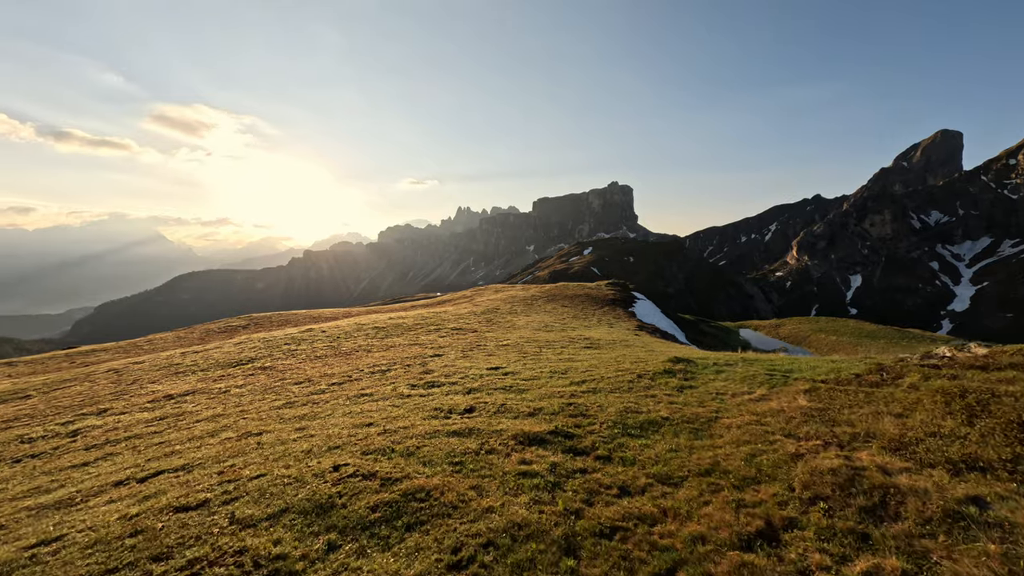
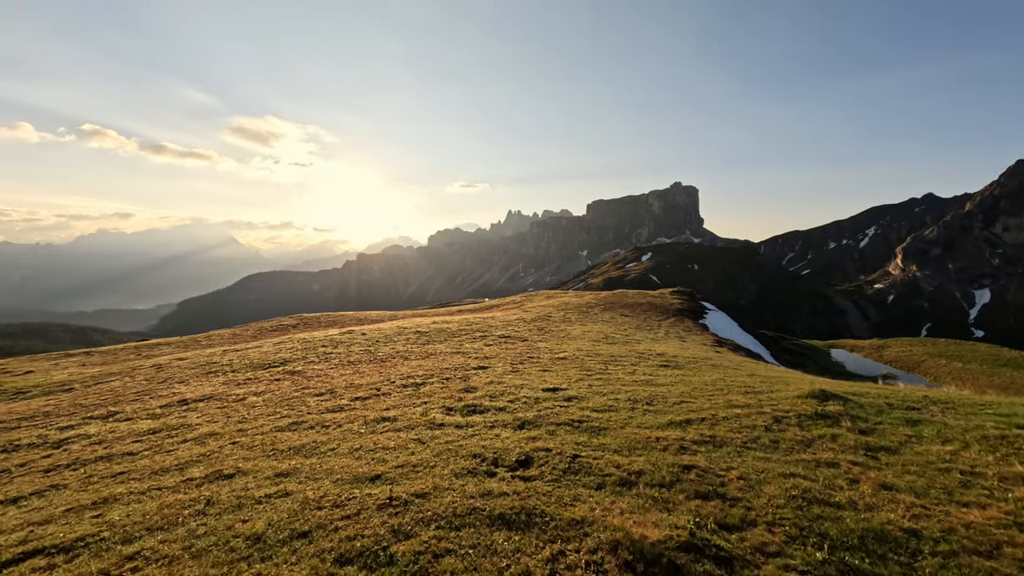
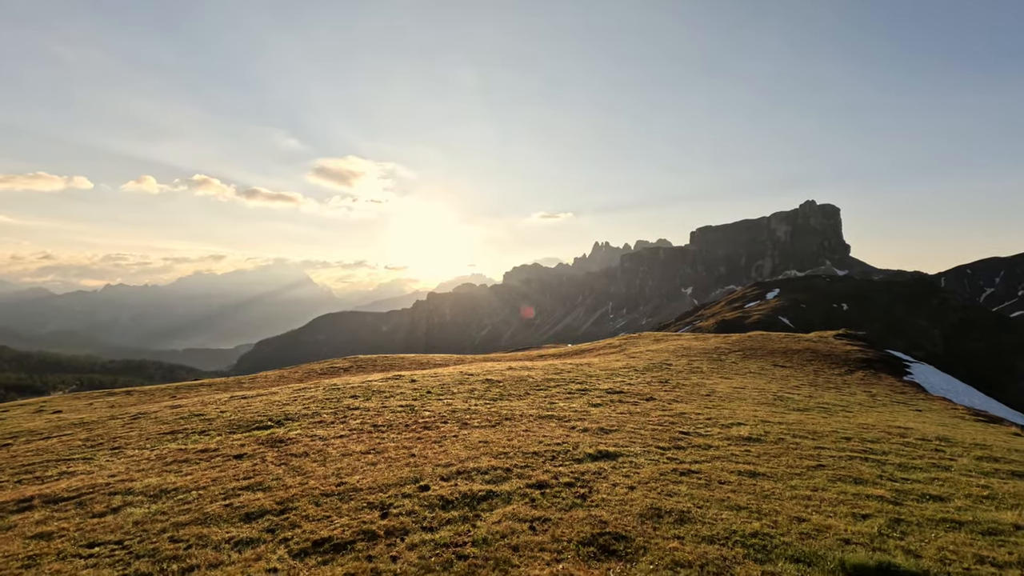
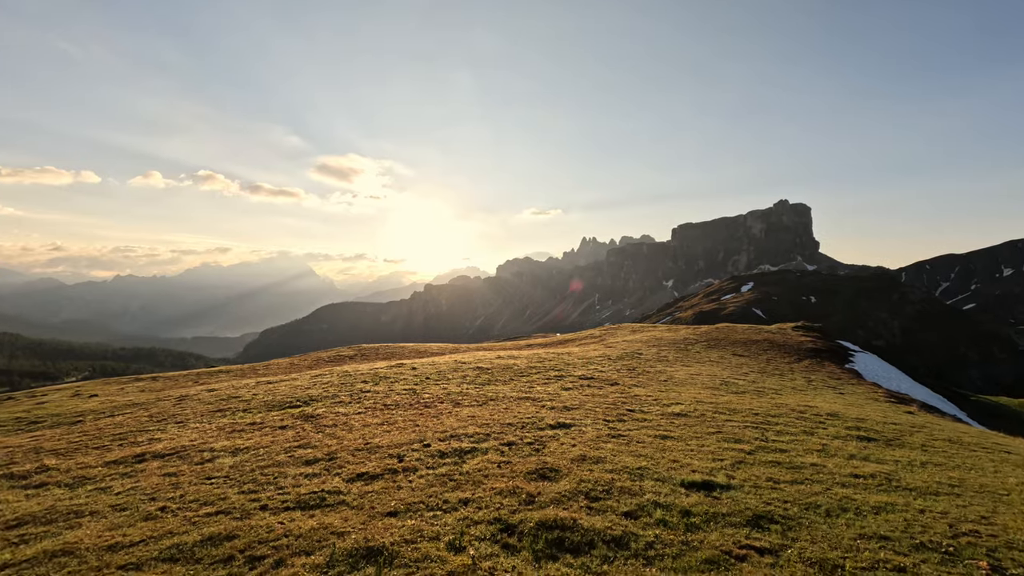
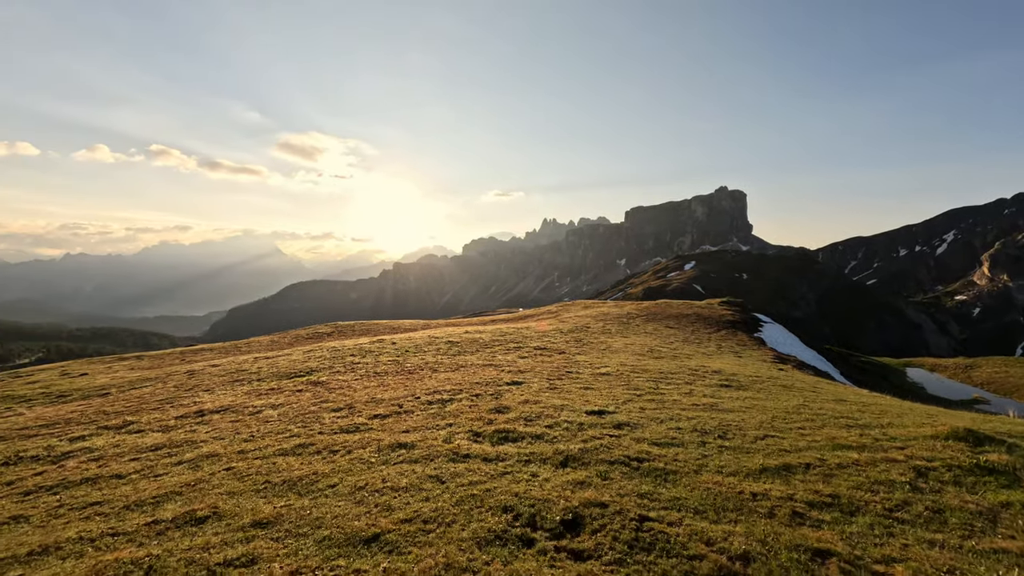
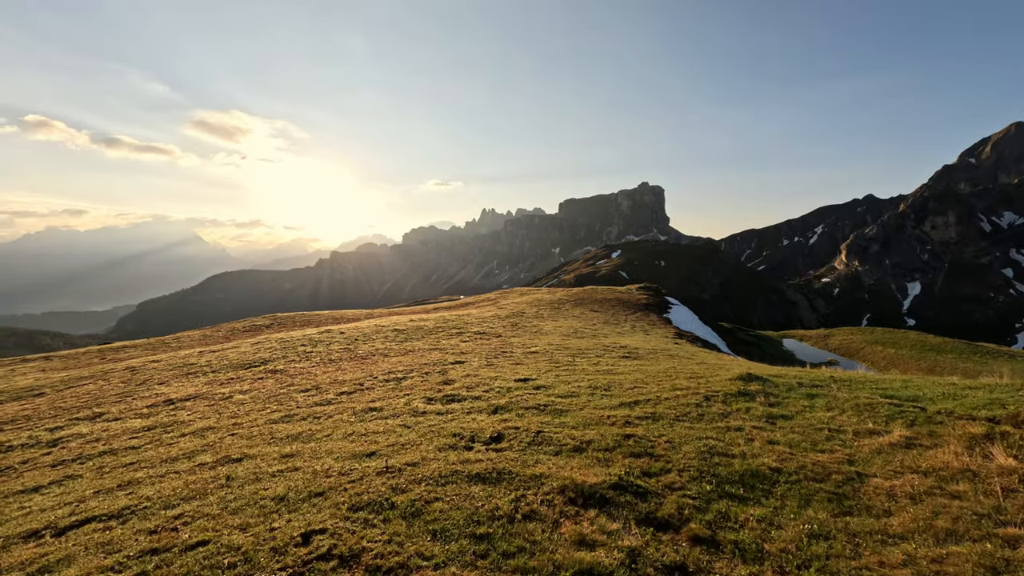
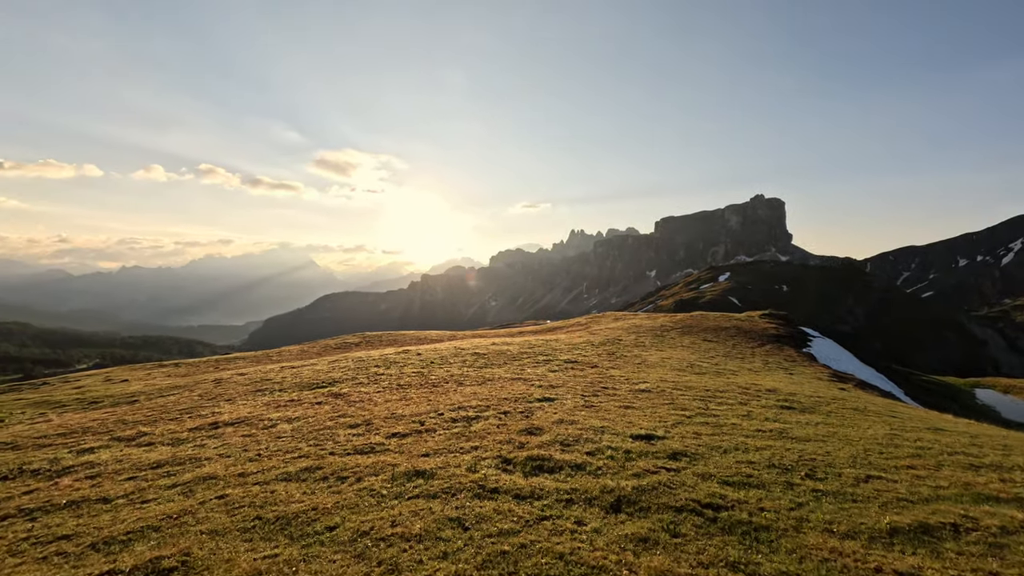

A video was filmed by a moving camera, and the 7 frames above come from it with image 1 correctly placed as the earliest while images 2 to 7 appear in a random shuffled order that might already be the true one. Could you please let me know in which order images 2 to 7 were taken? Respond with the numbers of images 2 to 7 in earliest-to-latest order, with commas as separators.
6, 2, 5, 7, 4, 3
